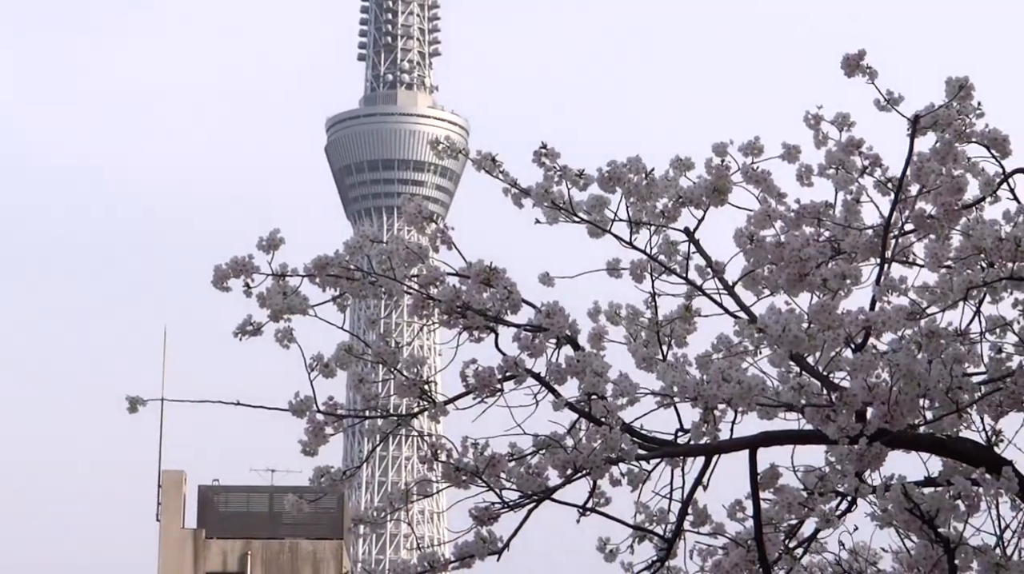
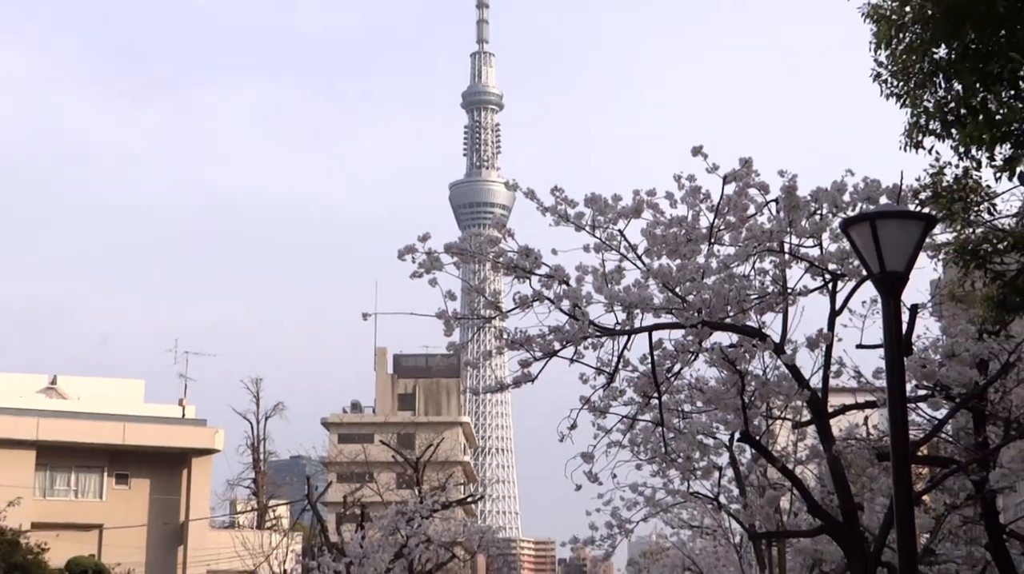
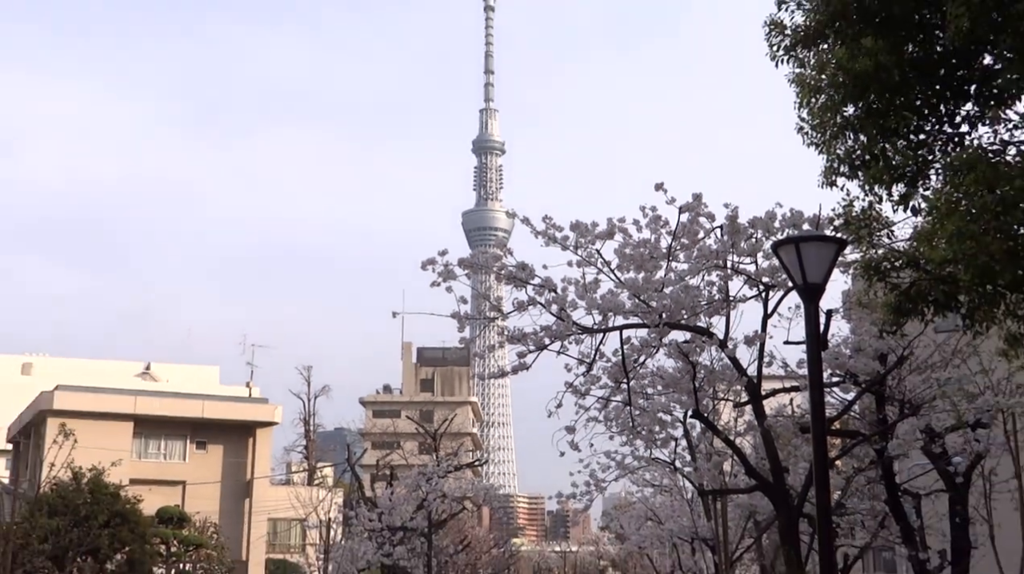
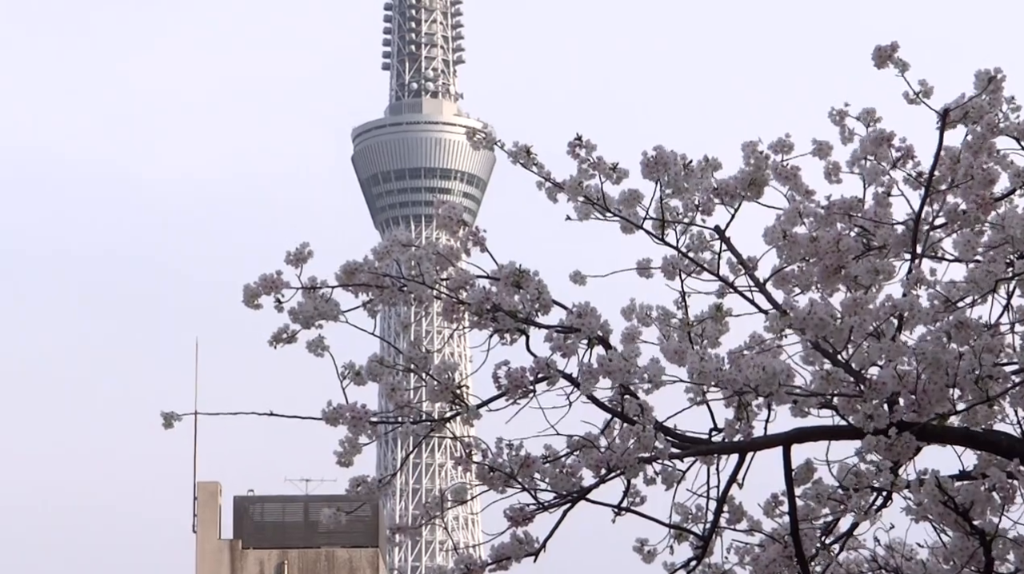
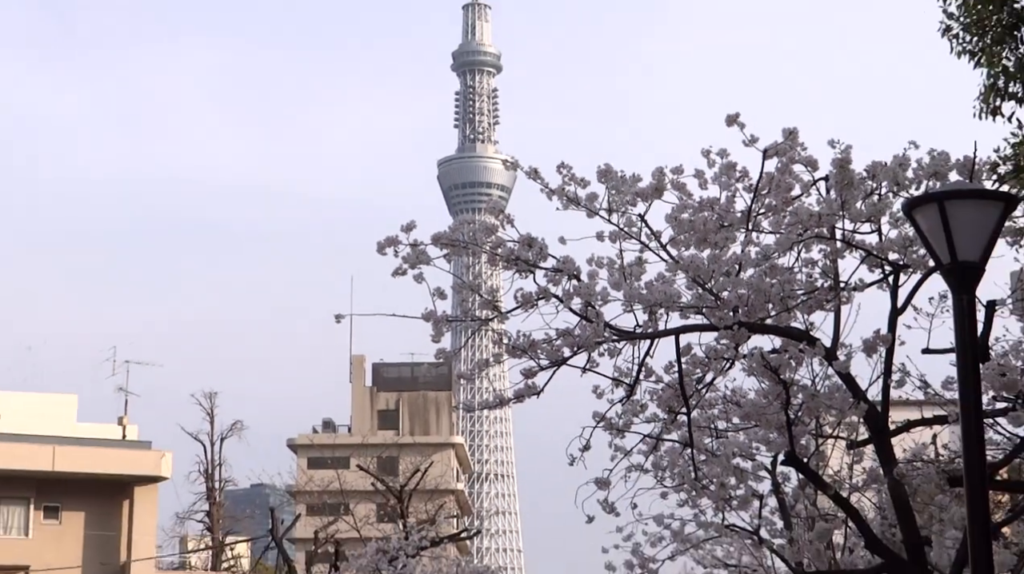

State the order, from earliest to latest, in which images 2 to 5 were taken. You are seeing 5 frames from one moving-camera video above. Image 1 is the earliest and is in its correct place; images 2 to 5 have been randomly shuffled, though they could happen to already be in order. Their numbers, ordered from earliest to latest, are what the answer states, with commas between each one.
4, 5, 2, 3
